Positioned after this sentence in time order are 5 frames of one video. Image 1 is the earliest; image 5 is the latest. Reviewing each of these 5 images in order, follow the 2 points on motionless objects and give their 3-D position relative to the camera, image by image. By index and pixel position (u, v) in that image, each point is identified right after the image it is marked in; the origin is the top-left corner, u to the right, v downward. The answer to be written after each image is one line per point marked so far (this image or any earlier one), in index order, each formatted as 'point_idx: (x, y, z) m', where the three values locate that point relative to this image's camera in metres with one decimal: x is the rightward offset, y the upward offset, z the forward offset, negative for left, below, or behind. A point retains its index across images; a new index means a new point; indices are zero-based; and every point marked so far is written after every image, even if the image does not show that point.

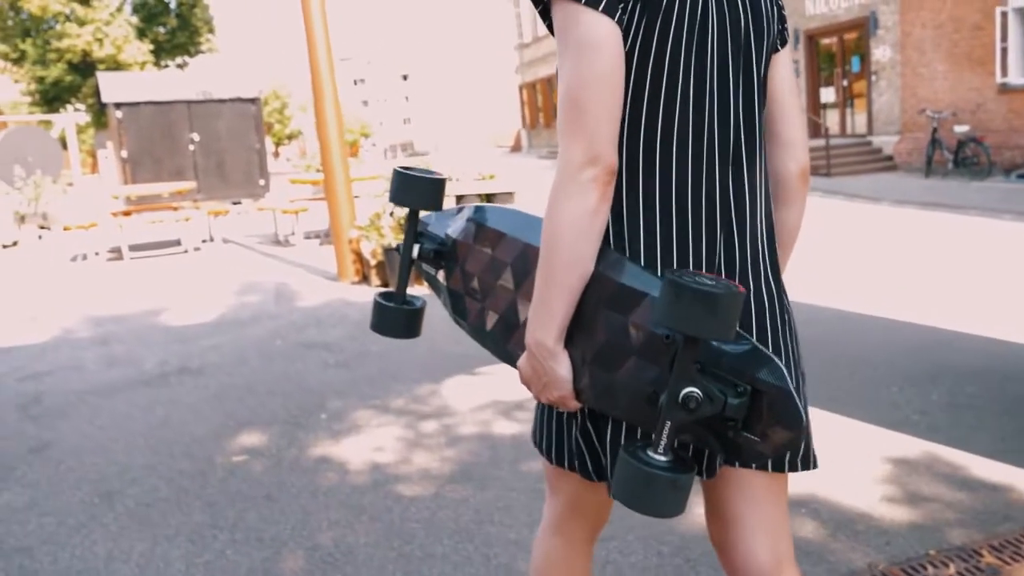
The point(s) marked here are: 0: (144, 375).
0: (-2.8, -0.7, +6.2) m
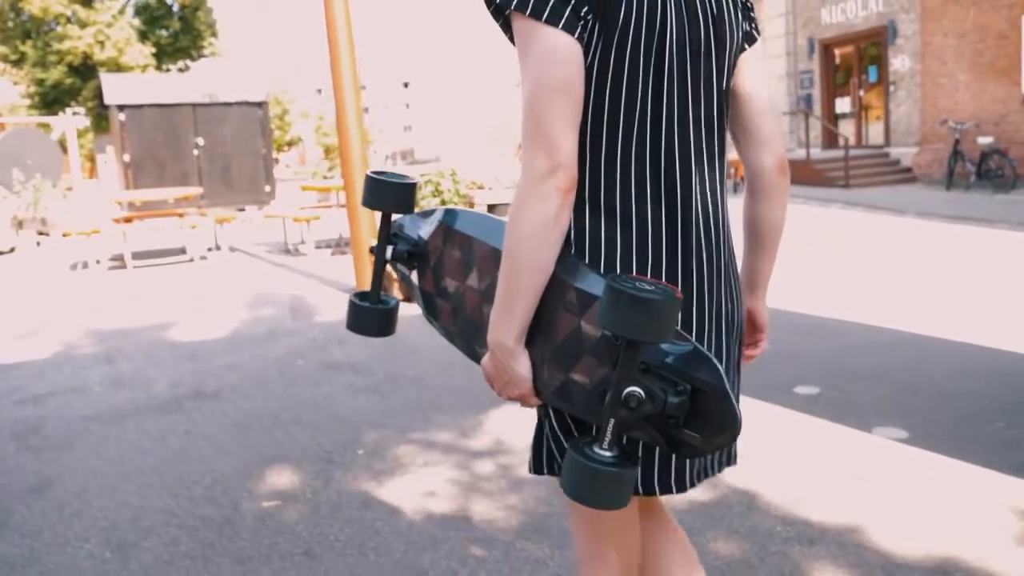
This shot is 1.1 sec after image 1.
0: (-2.5, -0.8, +5.7) m
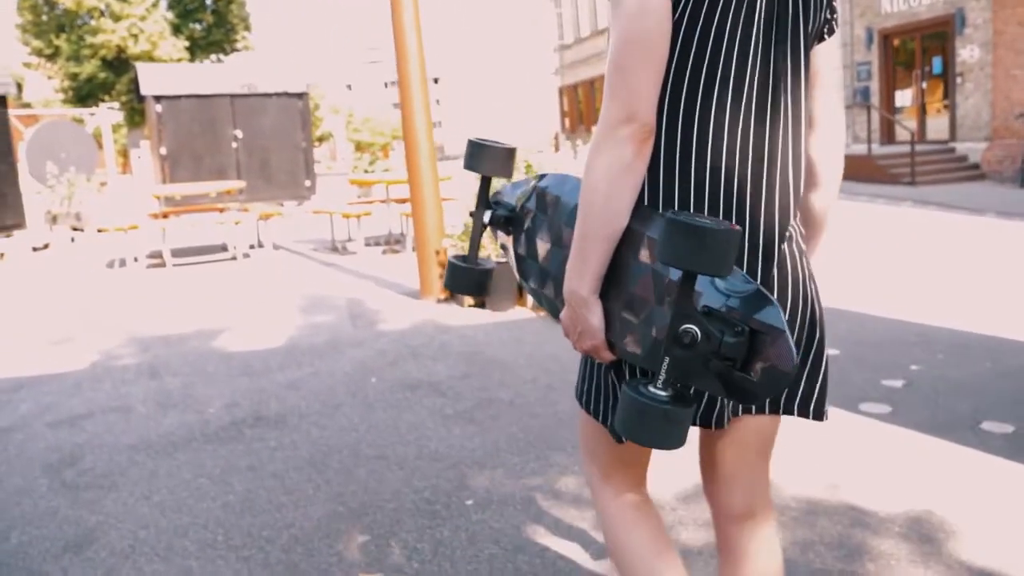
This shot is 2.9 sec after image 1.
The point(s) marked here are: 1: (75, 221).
0: (-1.8, -0.8, +4.9) m
1: (-8.5, +1.3, +15.9) m
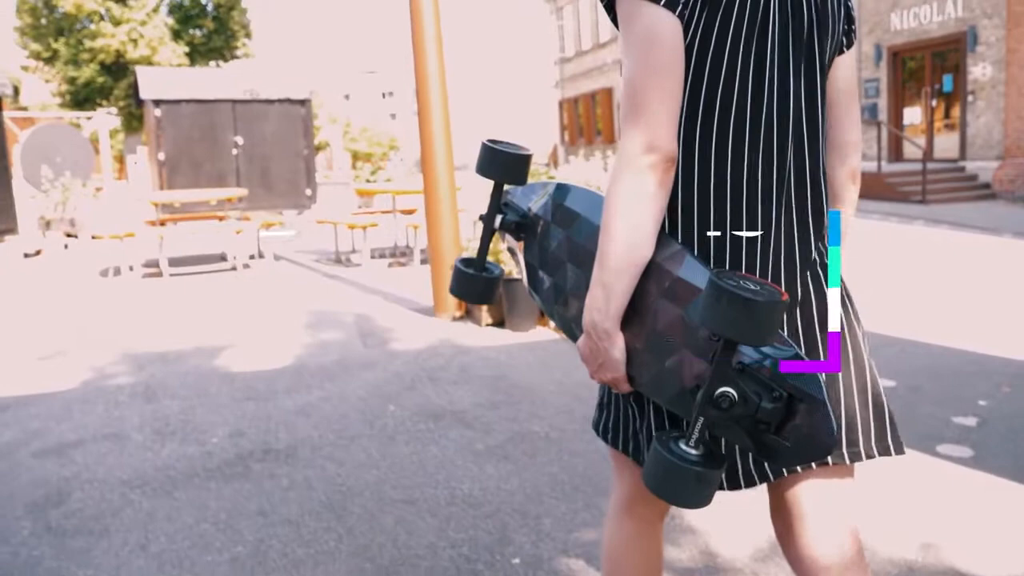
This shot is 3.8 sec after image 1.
0: (-1.6, -0.9, +4.4) m
1: (-8.3, +1.2, +15.4) m
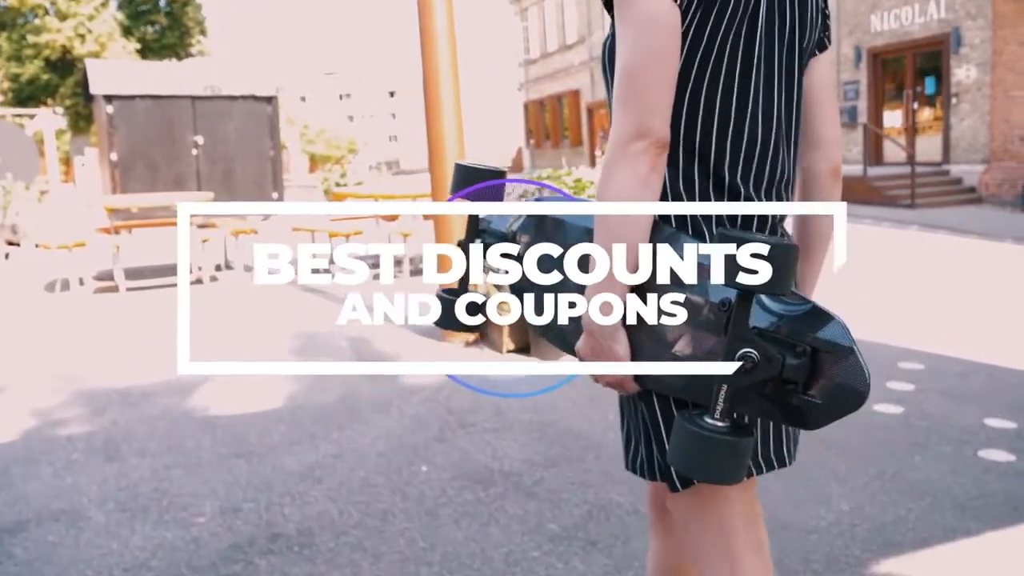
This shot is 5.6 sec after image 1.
0: (-1.3, -1.1, +3.3) m
1: (-8.6, +0.9, +14.0) m
